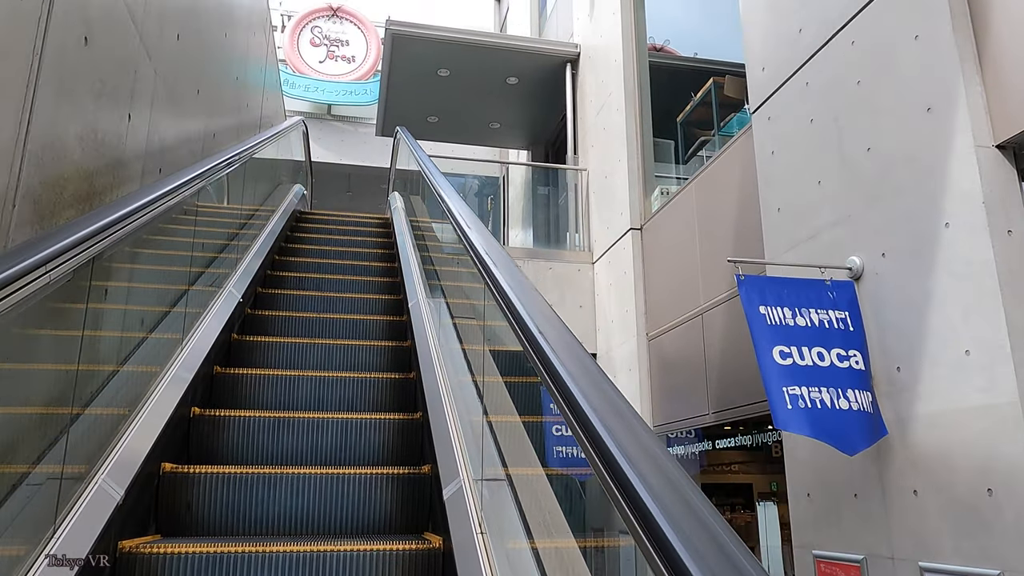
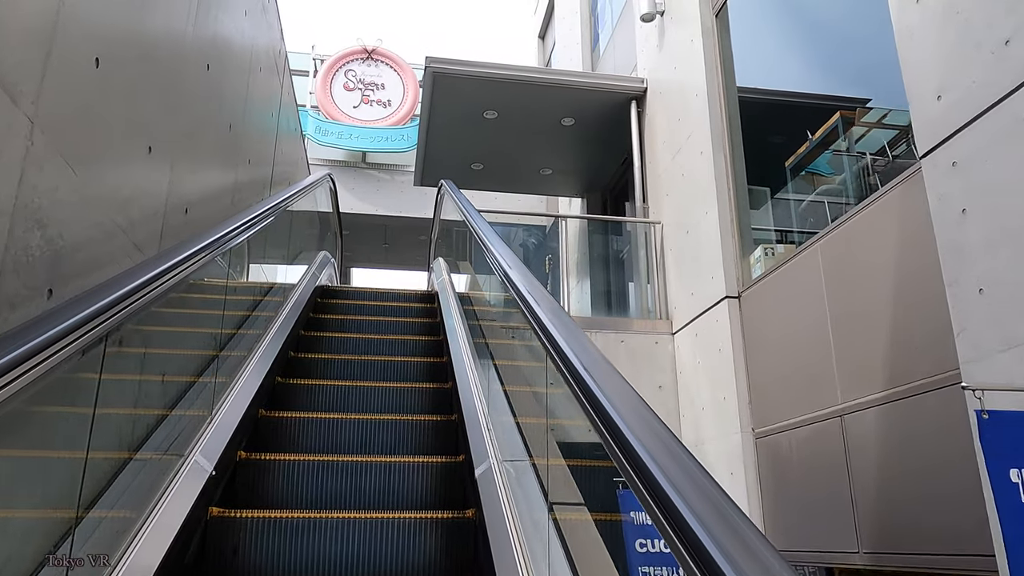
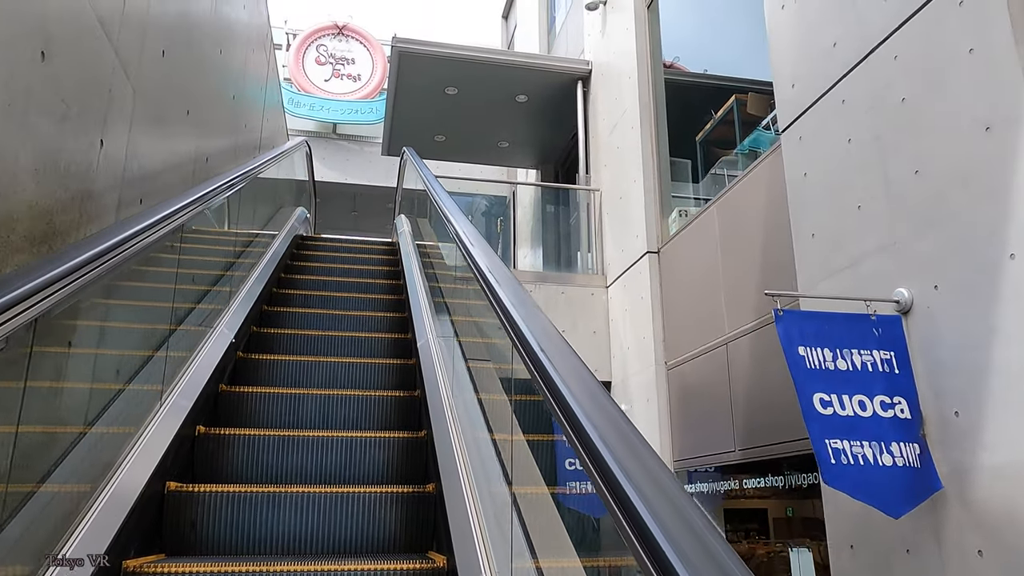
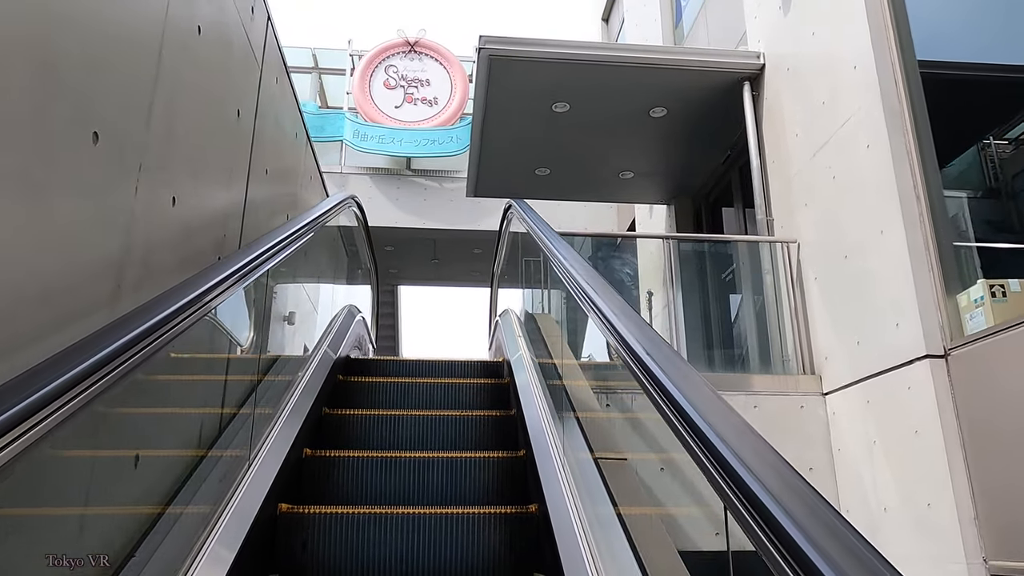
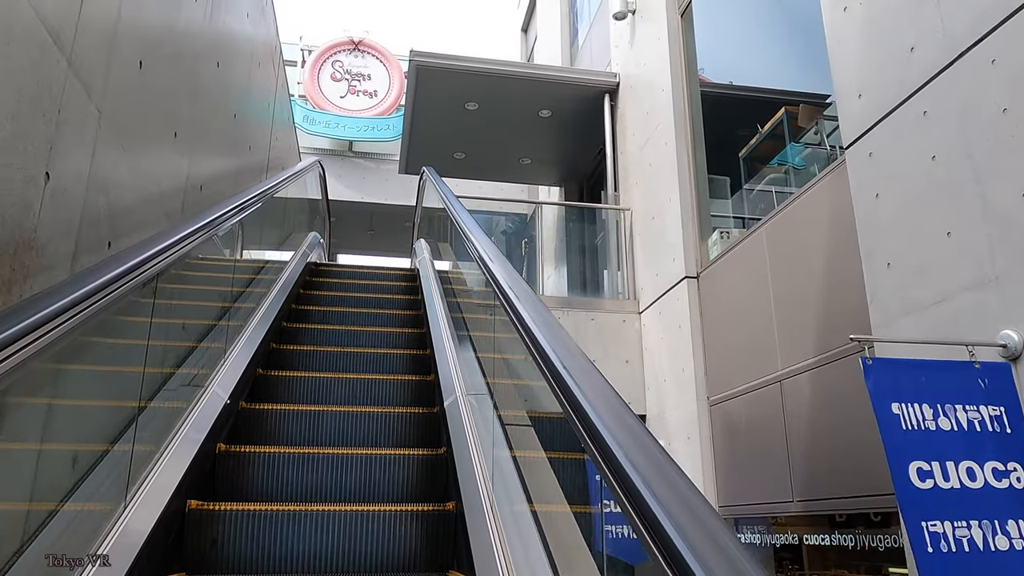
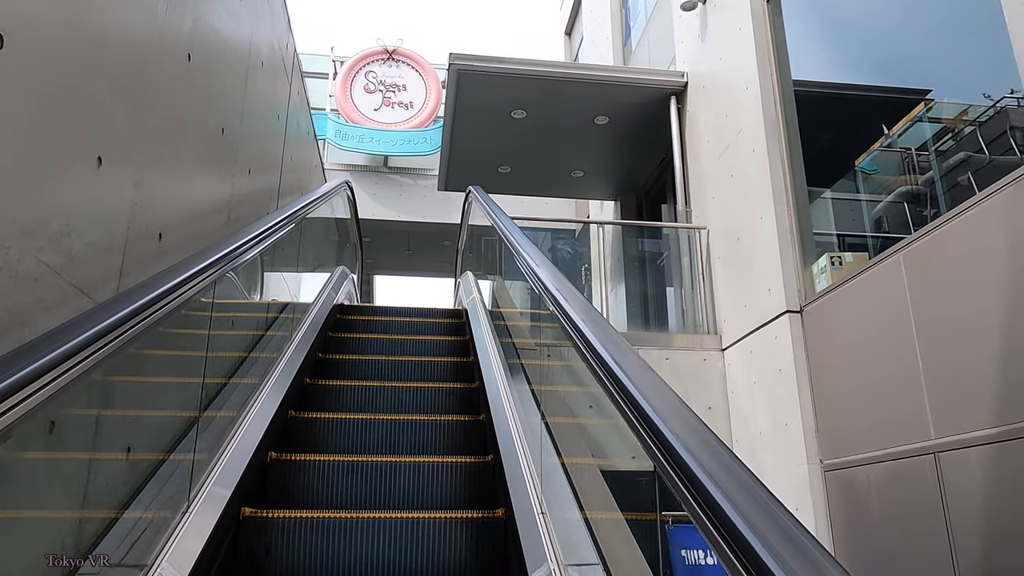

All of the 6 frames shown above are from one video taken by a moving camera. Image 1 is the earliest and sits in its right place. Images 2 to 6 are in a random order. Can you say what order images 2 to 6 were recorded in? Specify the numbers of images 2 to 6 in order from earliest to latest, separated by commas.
3, 5, 2, 6, 4
